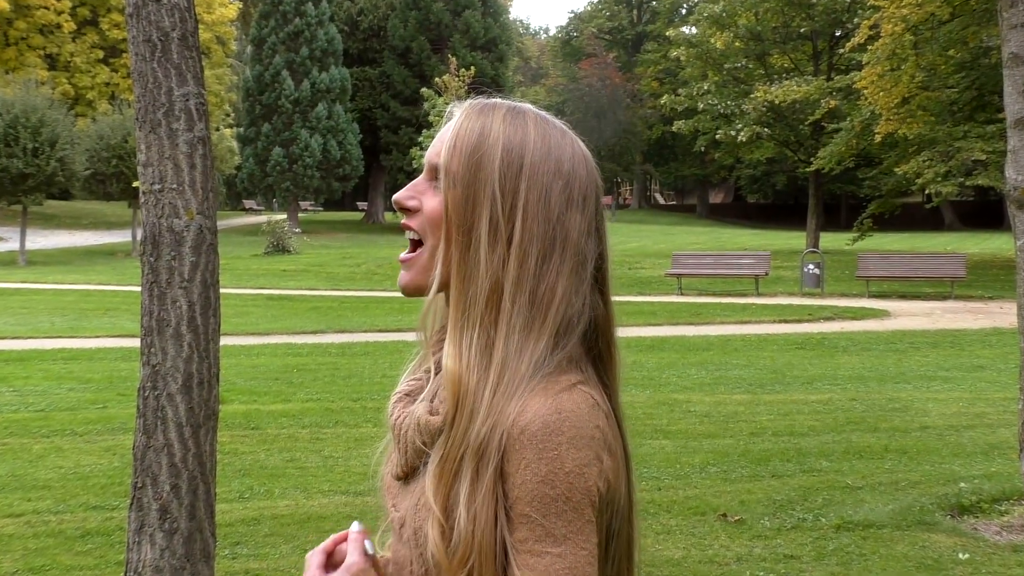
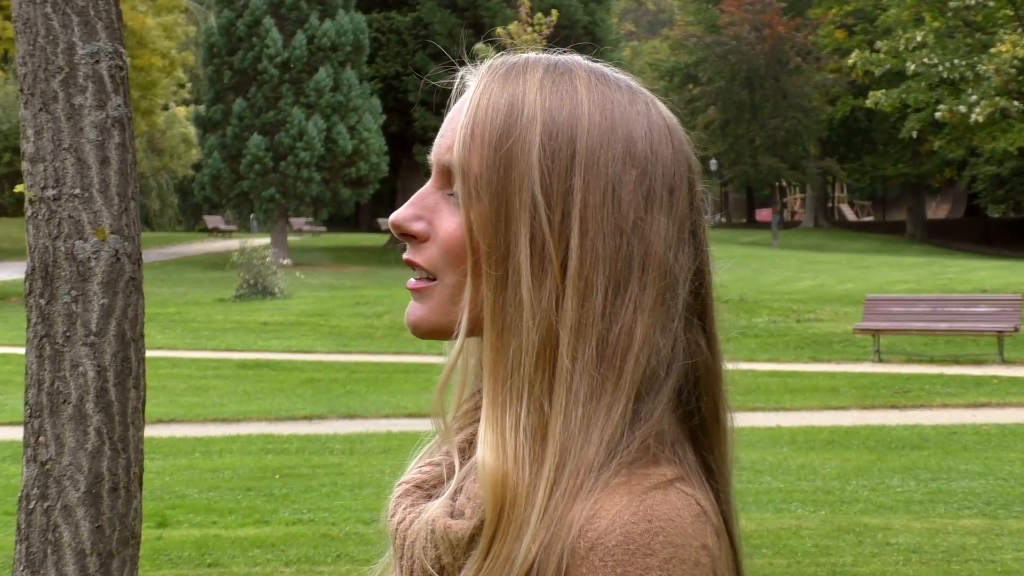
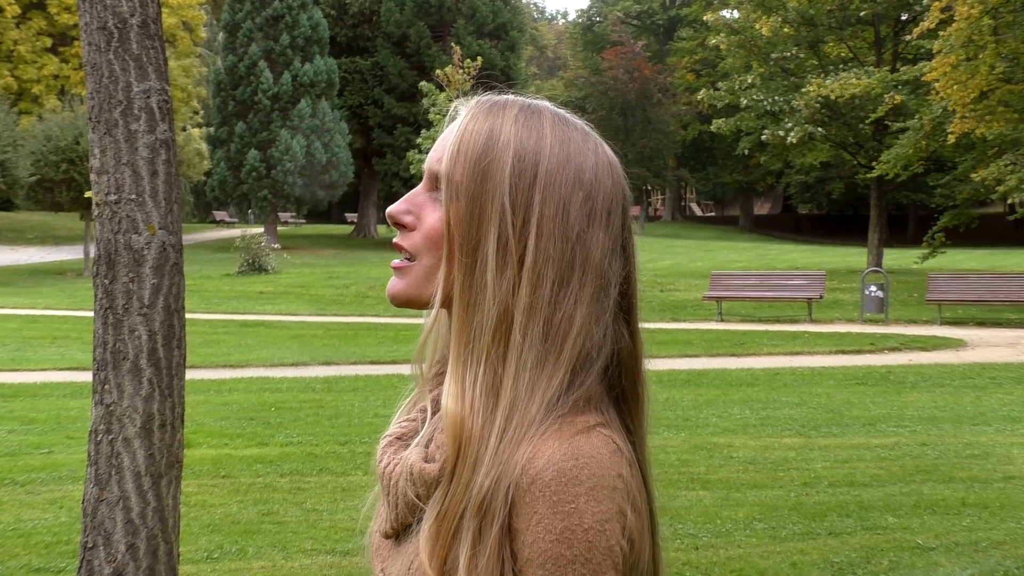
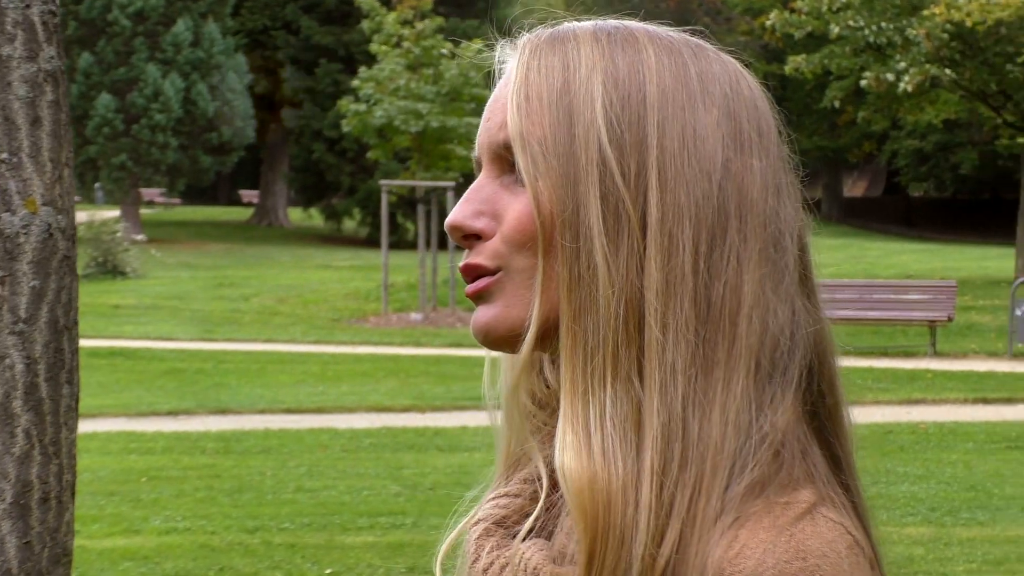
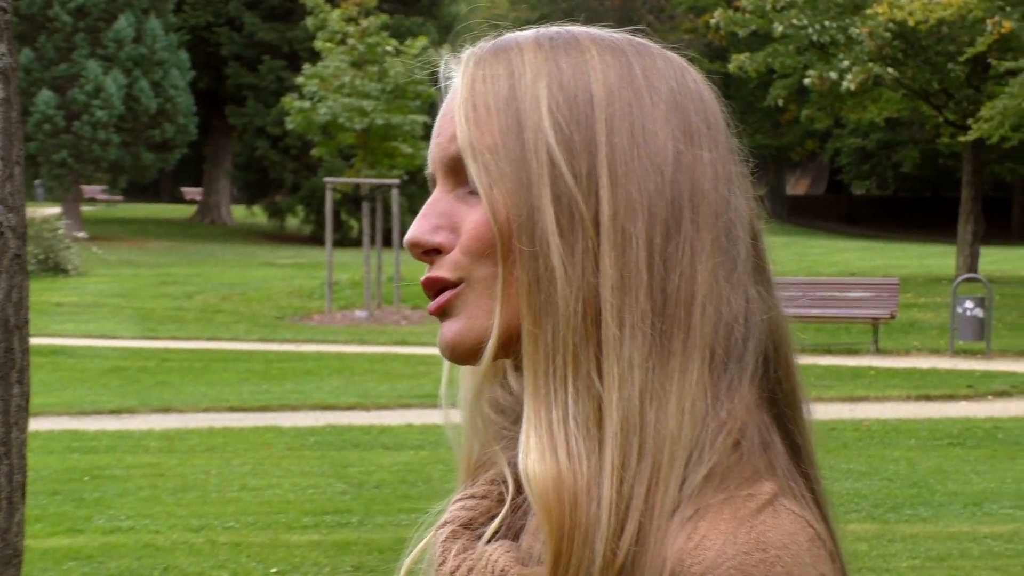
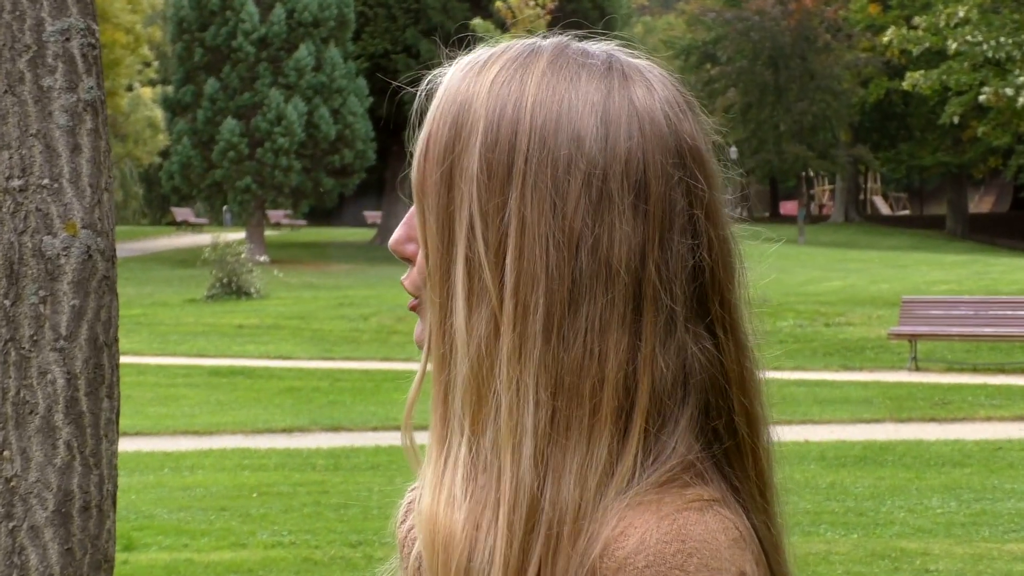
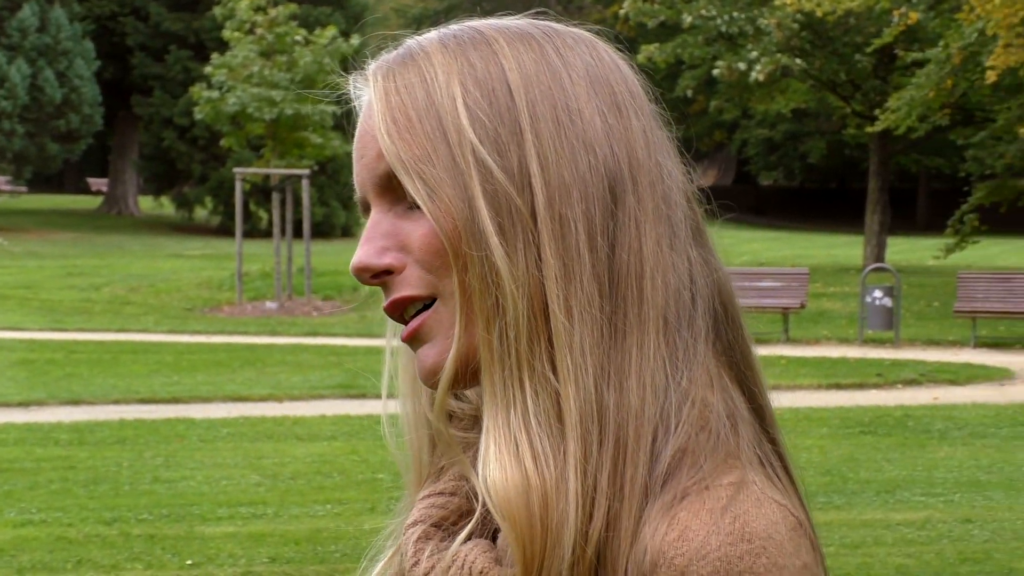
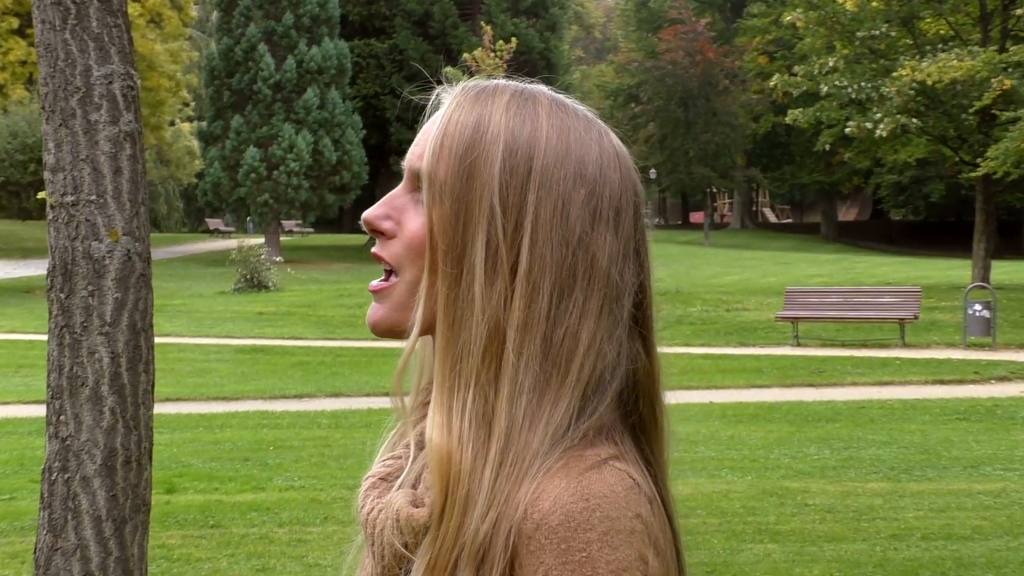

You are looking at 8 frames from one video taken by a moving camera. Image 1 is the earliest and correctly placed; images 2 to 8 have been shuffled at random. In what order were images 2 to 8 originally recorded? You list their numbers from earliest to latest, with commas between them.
3, 8, 2, 6, 4, 5, 7
